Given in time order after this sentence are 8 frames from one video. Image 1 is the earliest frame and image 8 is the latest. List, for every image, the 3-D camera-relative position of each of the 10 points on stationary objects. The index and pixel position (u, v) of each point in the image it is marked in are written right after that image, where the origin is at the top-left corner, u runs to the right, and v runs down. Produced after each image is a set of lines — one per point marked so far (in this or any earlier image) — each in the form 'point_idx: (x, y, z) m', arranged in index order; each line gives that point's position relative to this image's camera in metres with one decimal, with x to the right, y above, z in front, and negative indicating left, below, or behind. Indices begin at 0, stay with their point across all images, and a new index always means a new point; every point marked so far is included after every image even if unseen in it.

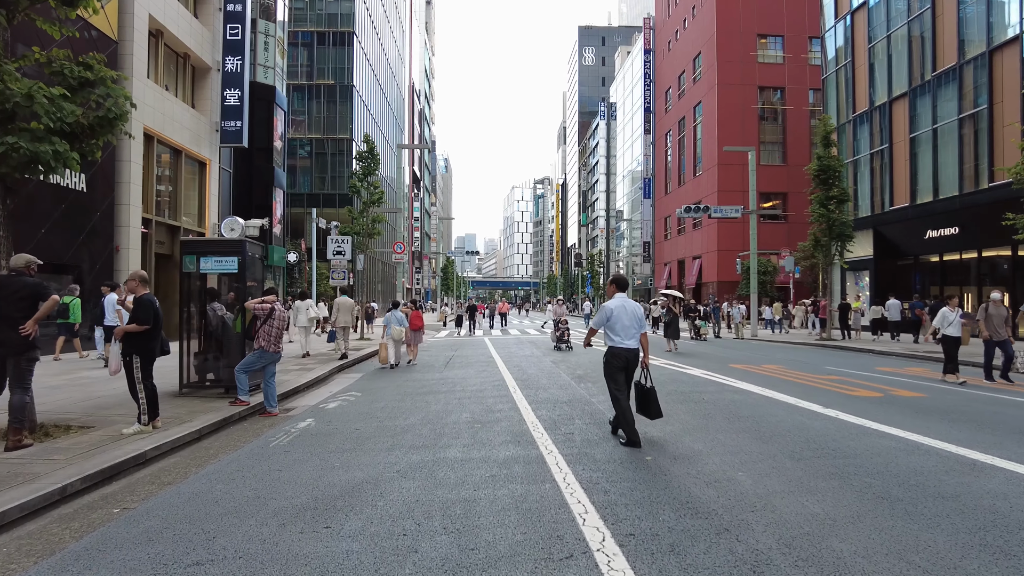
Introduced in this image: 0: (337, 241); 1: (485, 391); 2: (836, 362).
0: (-4.9, +1.3, +17.8) m
1: (-0.5, -1.7, +10.7) m
2: (+8.1, -1.9, +16.6) m
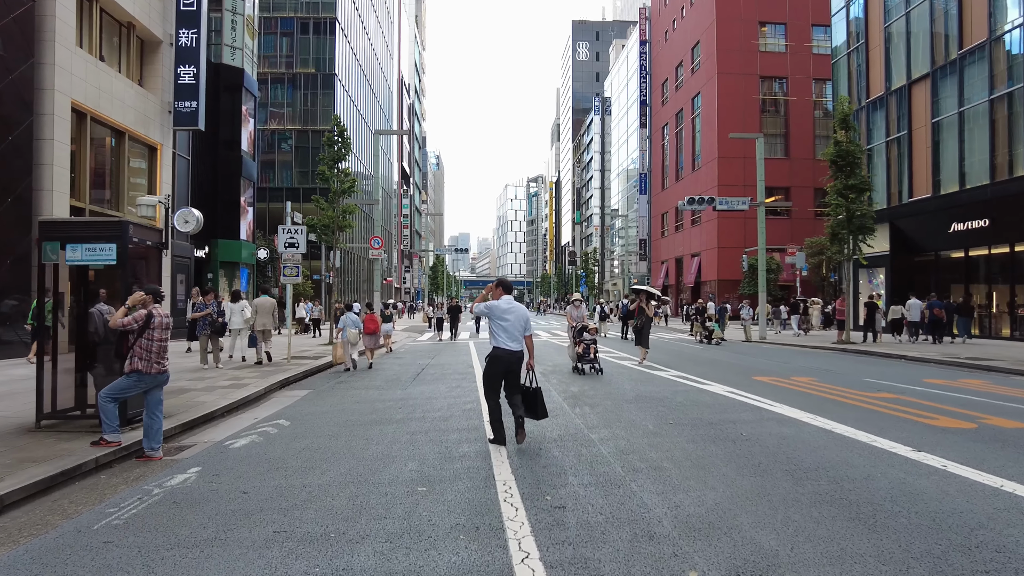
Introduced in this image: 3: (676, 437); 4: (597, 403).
0: (-5.3, +1.4, +15.3) m
1: (-0.8, -1.7, +8.2) m
2: (+7.8, -1.8, +14.2) m
3: (+1.7, -1.6, +6.7) m
4: (+1.2, -1.6, +9.0) m
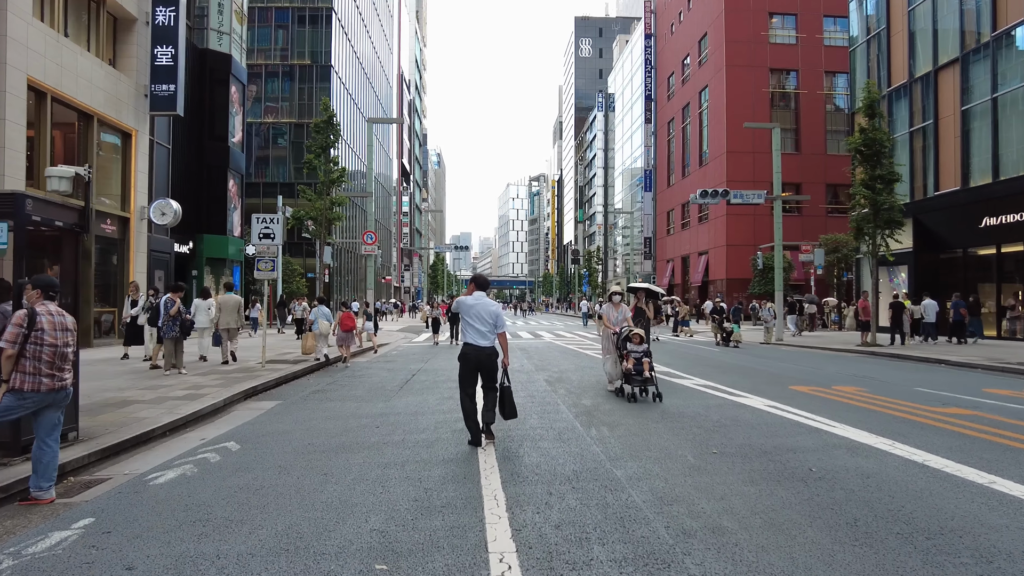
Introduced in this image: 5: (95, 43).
0: (-5.2, +1.5, +13.7) m
1: (-0.8, -1.6, +6.6) m
2: (+7.8, -1.8, +12.5) m
3: (+1.7, -1.5, +5.1) m
4: (+1.2, -1.6, +7.4) m
5: (-12.1, +7.1, +18.8) m
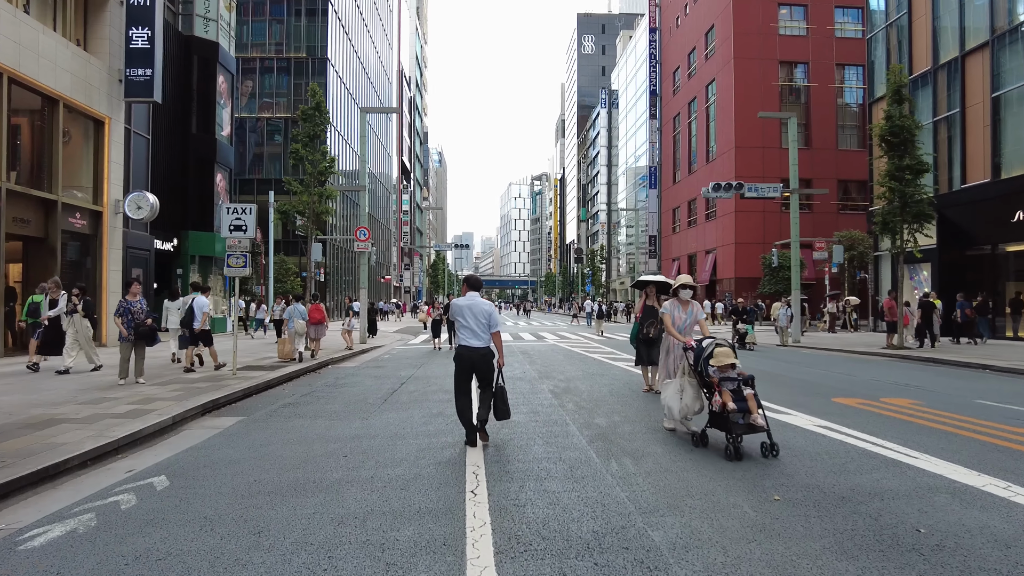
0: (-5.2, +1.5, +12.3) m
1: (-0.8, -1.6, +5.1) m
2: (+7.8, -1.7, +11.1) m
3: (+1.7, -1.5, +3.7) m
4: (+1.2, -1.5, +5.9) m
5: (-12.1, +7.1, +17.4) m
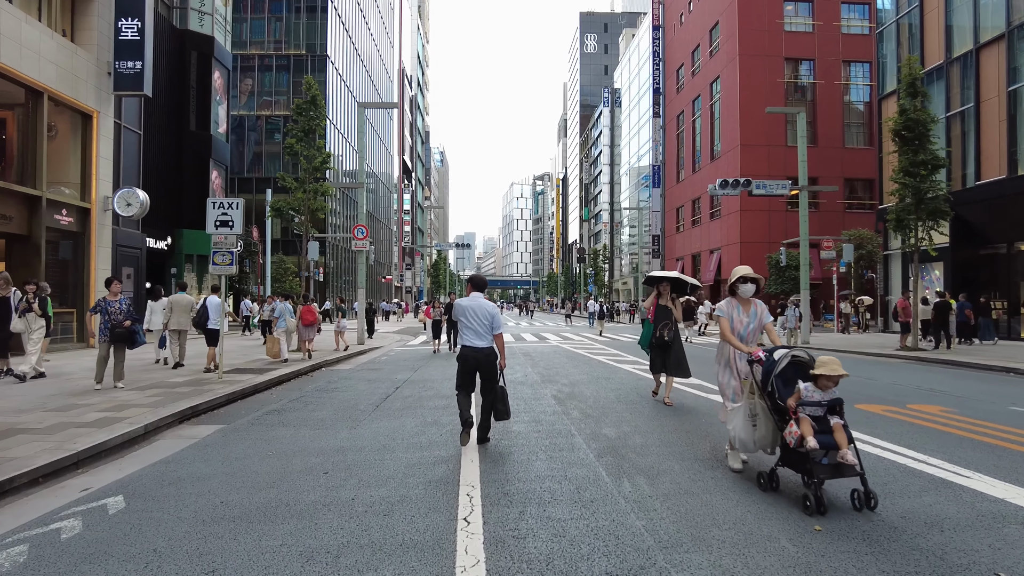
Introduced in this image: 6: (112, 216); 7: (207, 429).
0: (-5.2, +1.5, +11.7) m
1: (-0.8, -1.5, +4.5) m
2: (+7.8, -1.7, +10.4) m
3: (+1.7, -1.4, +3.0) m
4: (+1.2, -1.5, +5.3) m
5: (-12.0, +7.1, +16.8) m
6: (-12.0, +2.2, +19.4) m
7: (-3.8, -1.7, +8.0) m
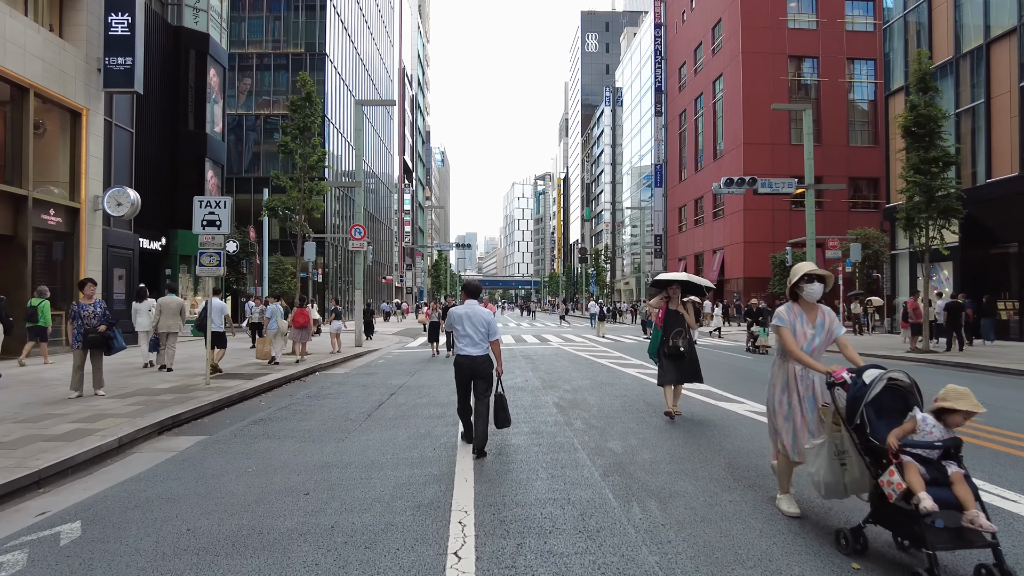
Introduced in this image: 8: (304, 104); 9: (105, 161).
0: (-5.2, +1.5, +11.2) m
1: (-0.8, -1.6, +4.0) m
2: (+7.8, -1.7, +9.9) m
3: (+1.6, -1.5, +2.5) m
4: (+1.2, -1.5, +4.8) m
5: (-12.0, +7.1, +16.3) m
6: (-11.9, +2.1, +18.9) m
7: (-3.8, -1.8, +7.6) m
8: (-6.2, +5.5, +19.6) m
9: (-12.1, +3.8, +19.3) m
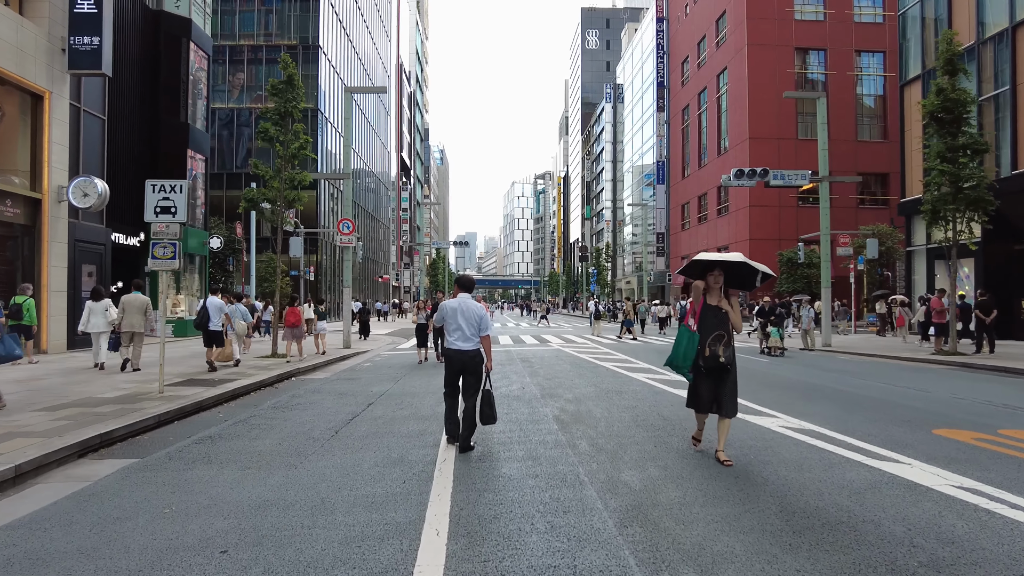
0: (-5.3, +1.5, +9.9) m
1: (-0.9, -1.5, +2.7) m
2: (+7.7, -1.7, +8.6) m
3: (+1.6, -1.4, +1.2) m
4: (+1.1, -1.5, +3.5) m
5: (-12.1, +7.2, +15.0) m
6: (-12.0, +2.2, +17.6) m
7: (-3.9, -1.7, +6.2) m
8: (-6.3, +5.6, +18.3) m
9: (-12.2, +3.8, +18.0) m
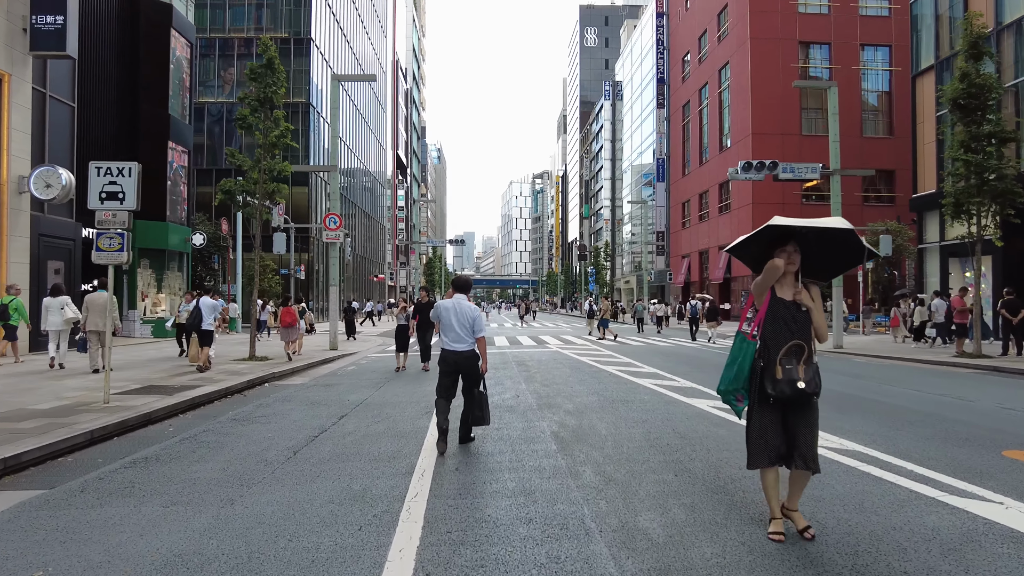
0: (-5.4, +1.6, +8.7) m
1: (-1.0, -1.5, +1.6) m
2: (+7.6, -1.6, +7.5) m
3: (+1.5, -1.4, +0.1) m
4: (+1.0, -1.4, +2.3) m
5: (-12.2, +7.2, +13.8) m
6: (-12.1, +2.2, +16.4) m
7: (-4.0, -1.6, +5.1) m
8: (-6.4, +5.6, +17.1) m
9: (-12.3, +3.9, +16.8) m
